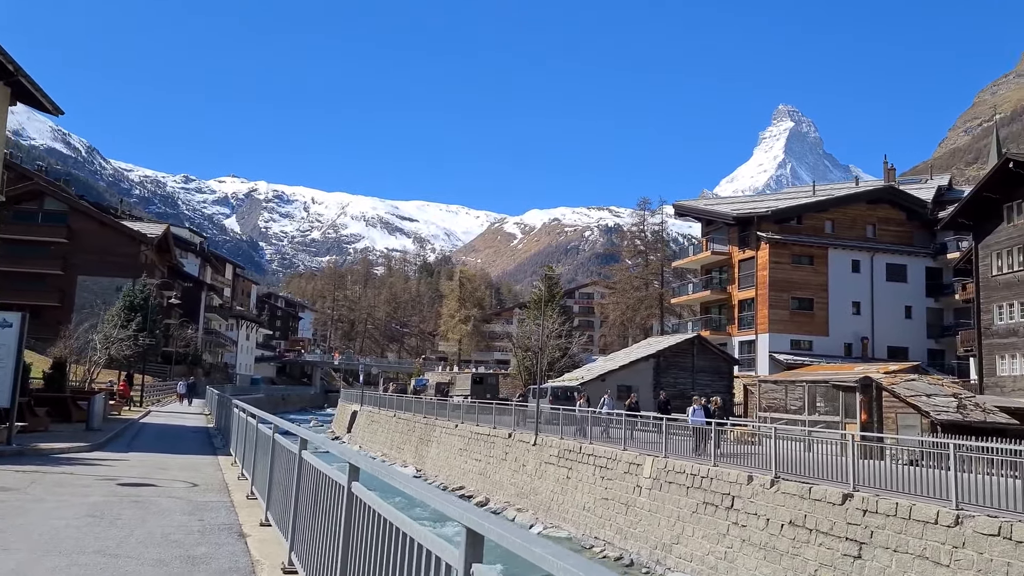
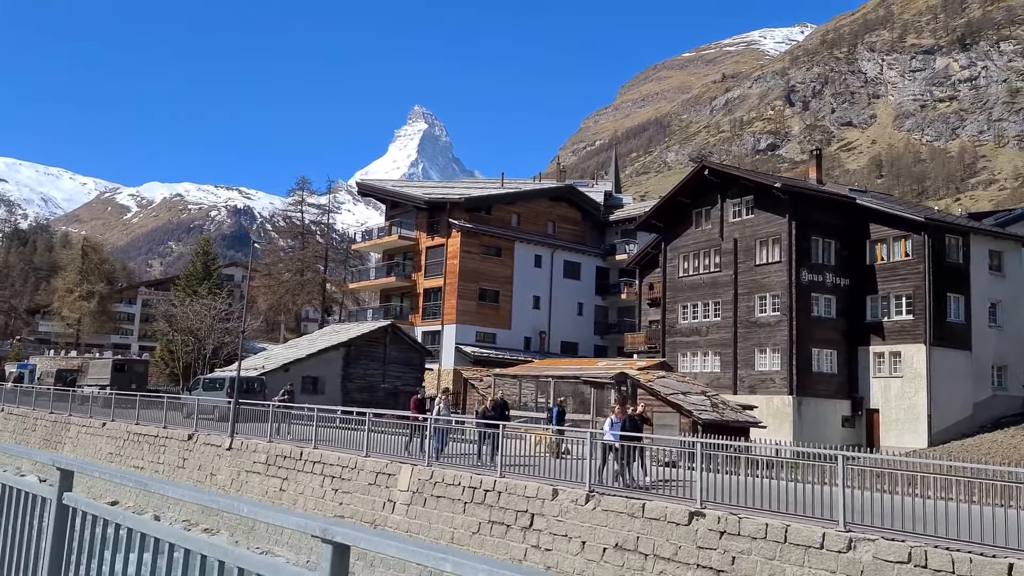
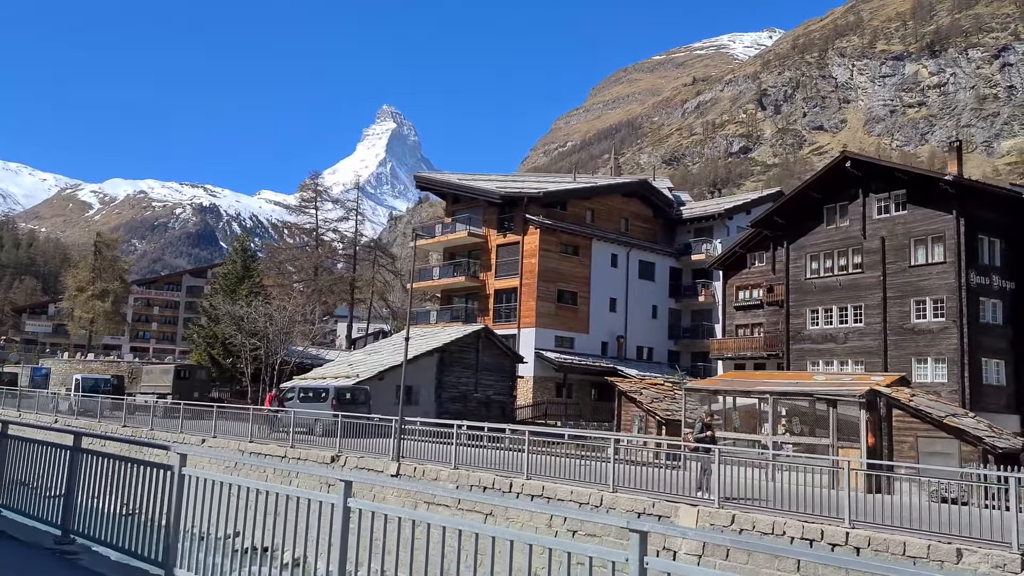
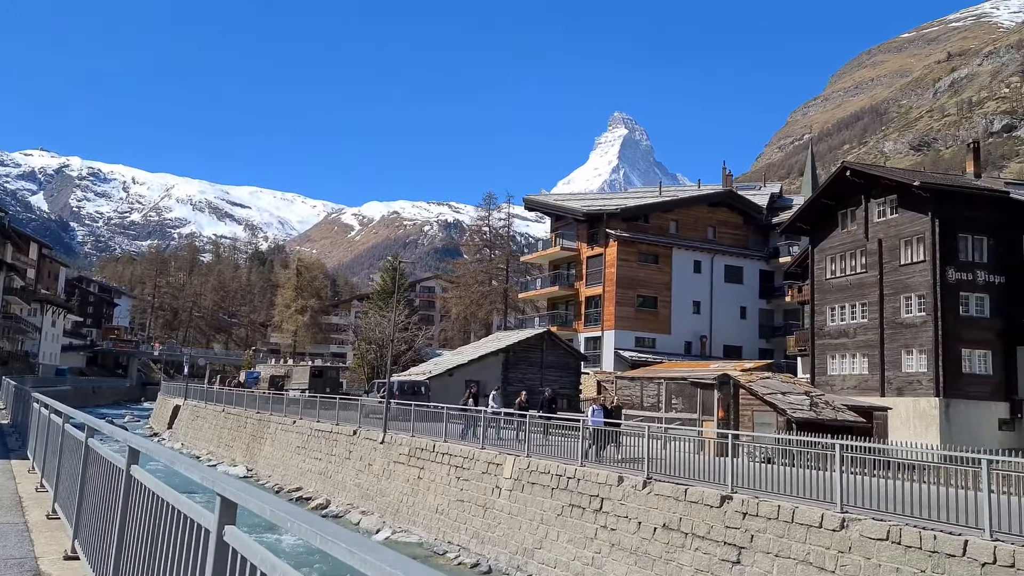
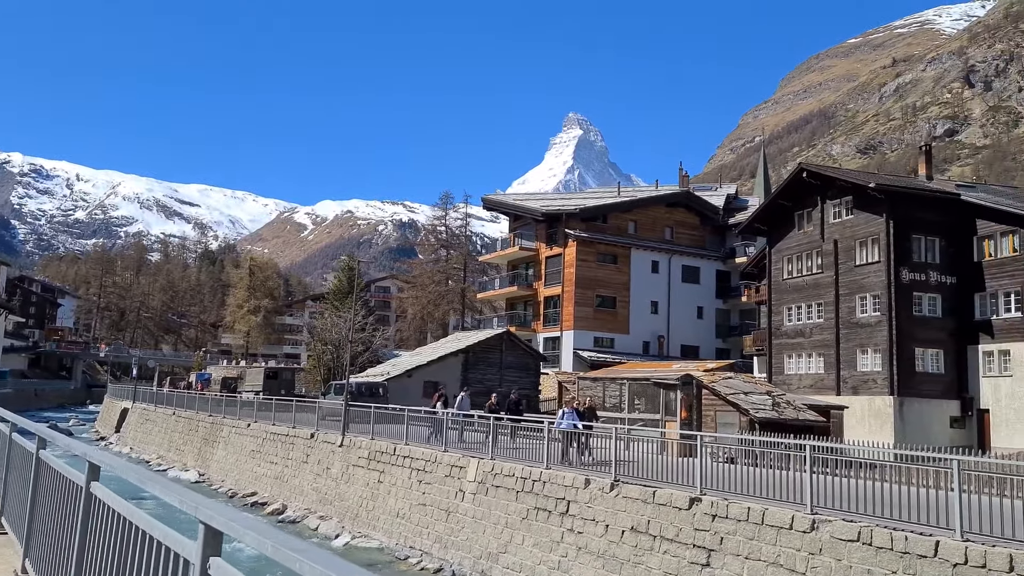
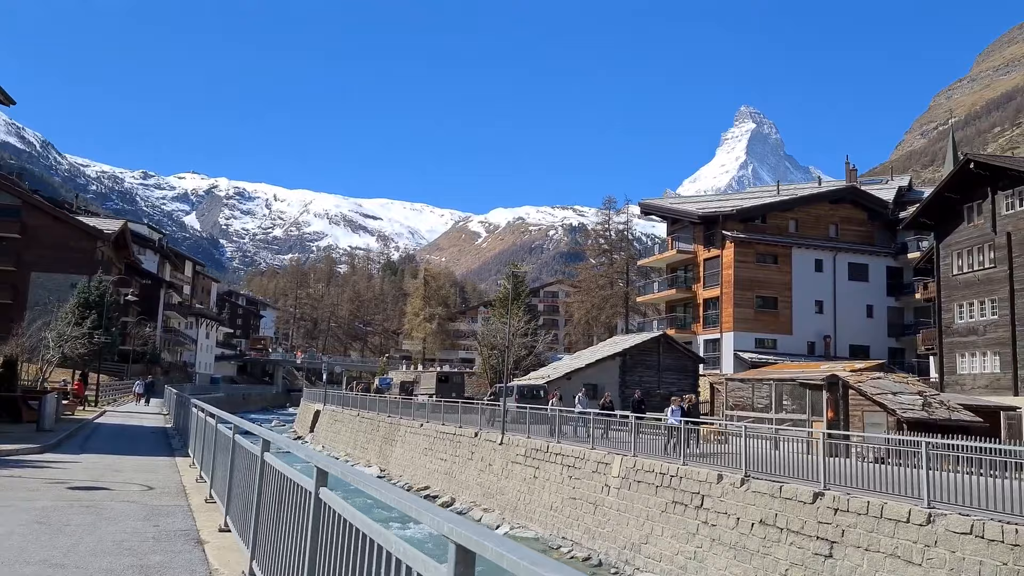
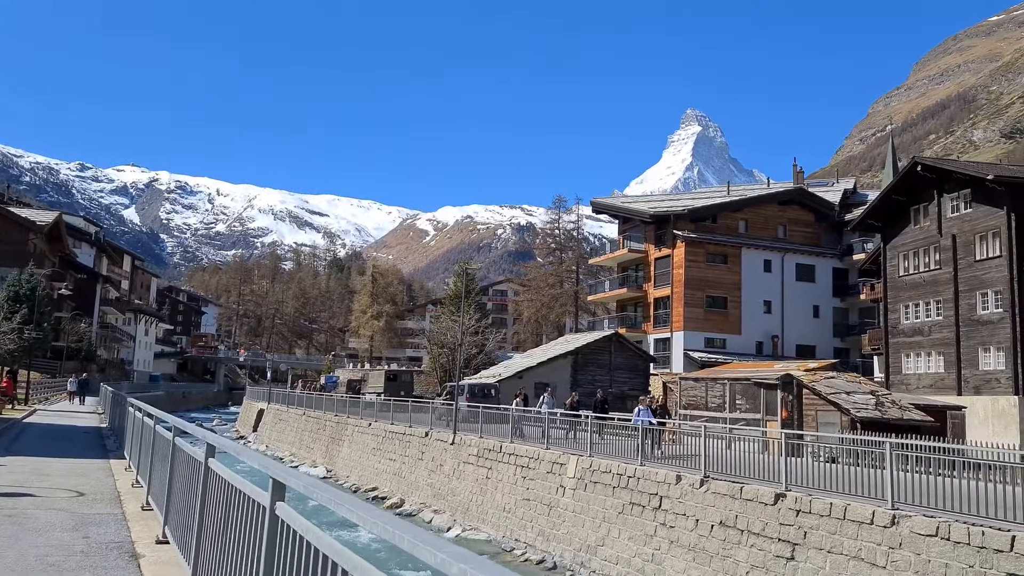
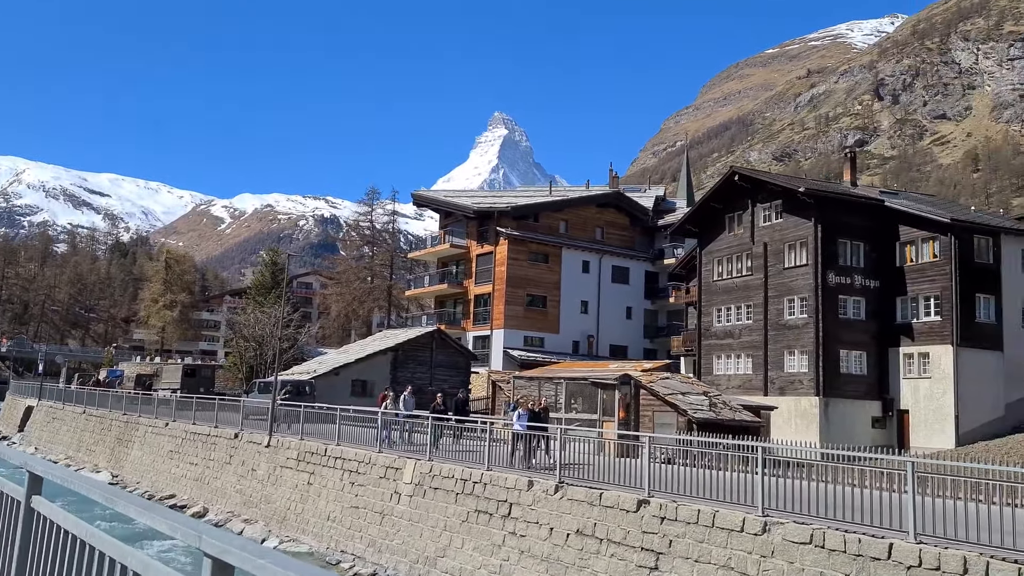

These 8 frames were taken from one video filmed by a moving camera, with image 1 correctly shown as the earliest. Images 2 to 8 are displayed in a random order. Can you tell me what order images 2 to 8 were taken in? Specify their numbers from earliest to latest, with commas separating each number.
6, 7, 4, 5, 8, 2, 3
